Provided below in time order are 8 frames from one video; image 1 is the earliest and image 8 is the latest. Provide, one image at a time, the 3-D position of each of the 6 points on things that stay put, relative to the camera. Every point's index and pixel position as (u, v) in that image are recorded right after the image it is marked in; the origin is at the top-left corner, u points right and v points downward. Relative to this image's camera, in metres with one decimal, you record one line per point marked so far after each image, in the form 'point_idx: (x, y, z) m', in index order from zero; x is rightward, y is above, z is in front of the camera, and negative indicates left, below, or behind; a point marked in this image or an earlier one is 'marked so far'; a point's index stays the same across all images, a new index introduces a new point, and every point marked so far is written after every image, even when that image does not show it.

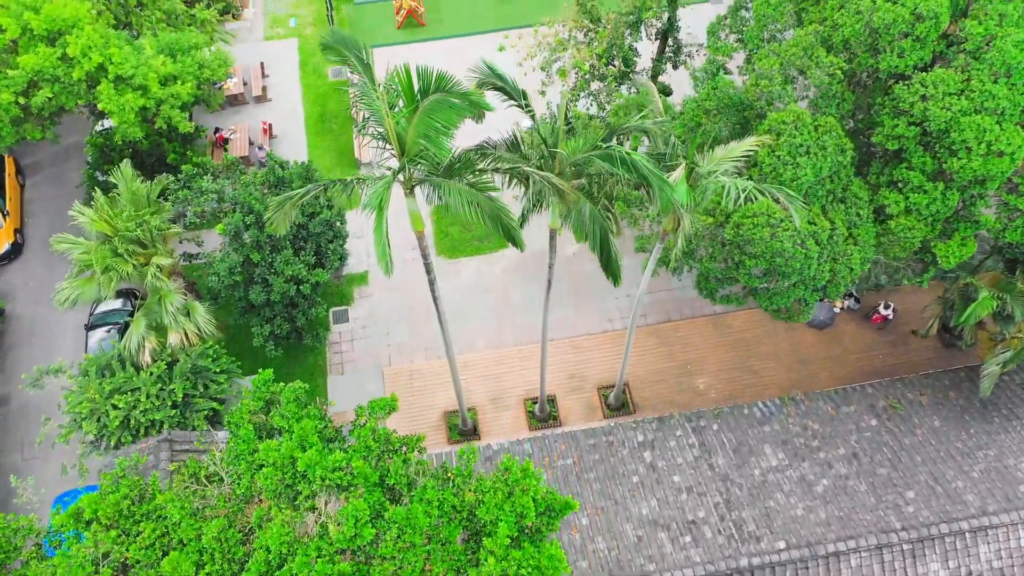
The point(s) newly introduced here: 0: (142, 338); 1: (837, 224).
0: (-8.8, -1.1, +16.2) m
1: (+6.3, +1.2, +13.2) m
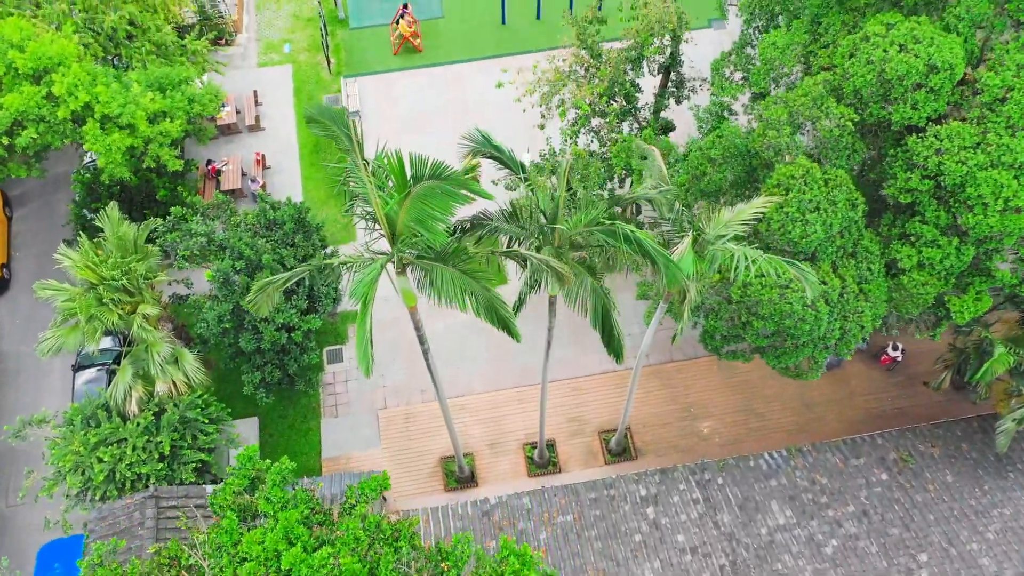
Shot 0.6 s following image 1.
0: (-8.8, -2.3, +15.7) m
1: (+6.3, +0.1, +12.7) m
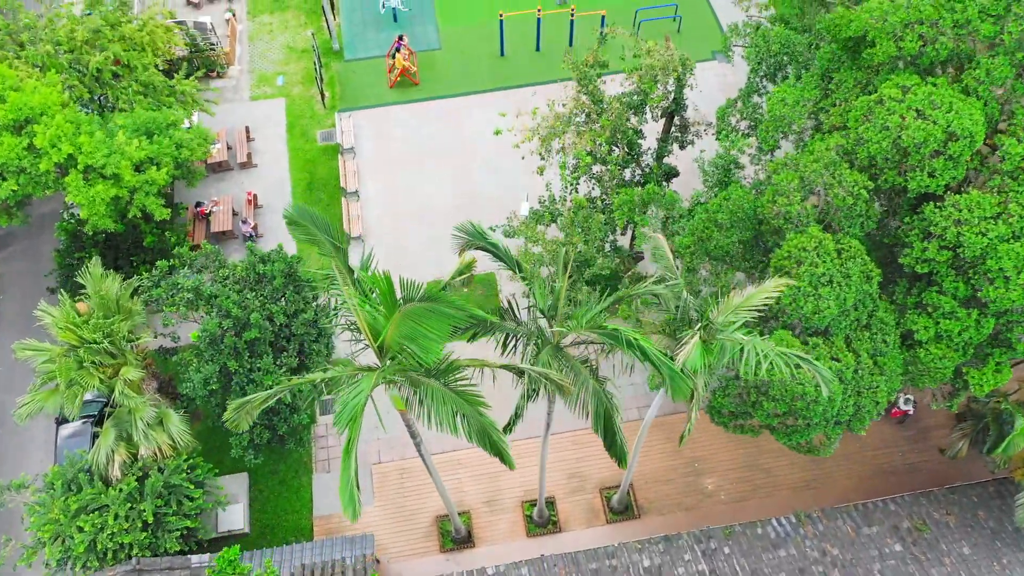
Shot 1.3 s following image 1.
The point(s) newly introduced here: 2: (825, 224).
0: (-8.9, -3.6, +15.1) m
1: (+6.2, -1.2, +12.1) m
2: (+5.8, +1.2, +12.6) m
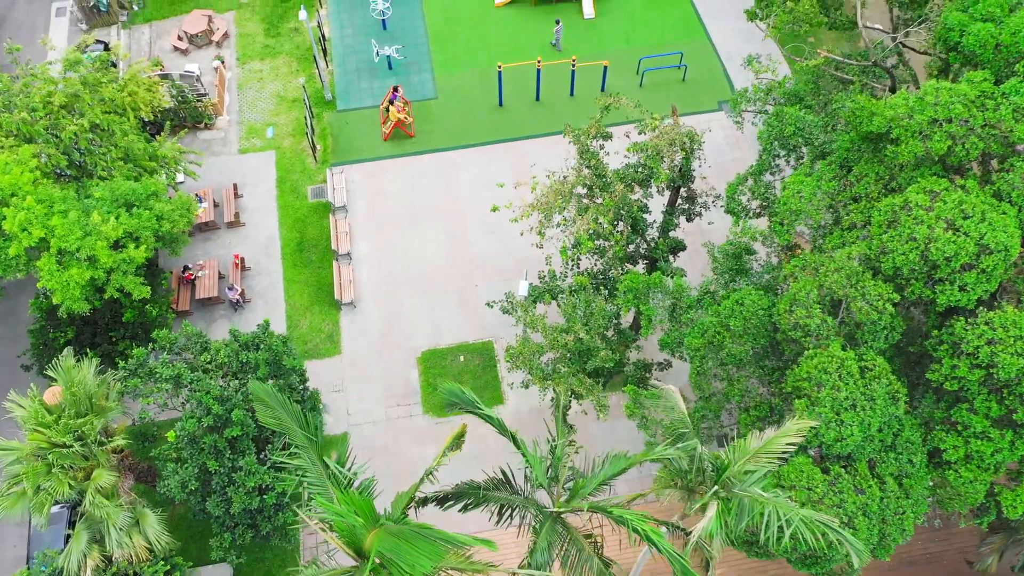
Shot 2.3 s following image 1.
0: (-8.9, -5.6, +14.2) m
1: (+6.2, -3.2, +11.2) m
2: (+5.8, -0.8, +11.7) m
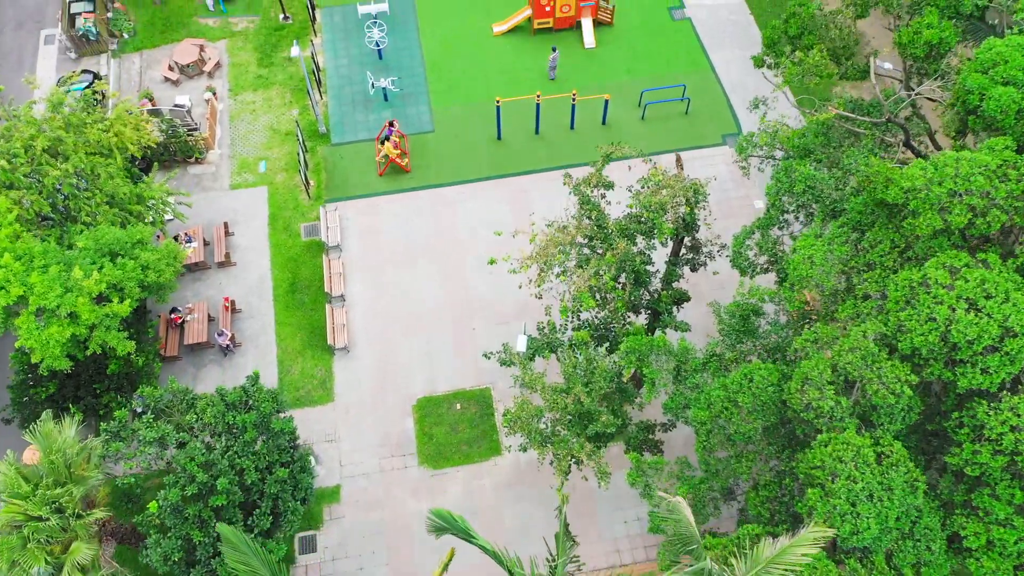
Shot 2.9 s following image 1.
0: (-9.0, -6.9, +13.6) m
1: (+6.1, -4.5, +10.6) m
2: (+5.7, -2.1, +11.1) m
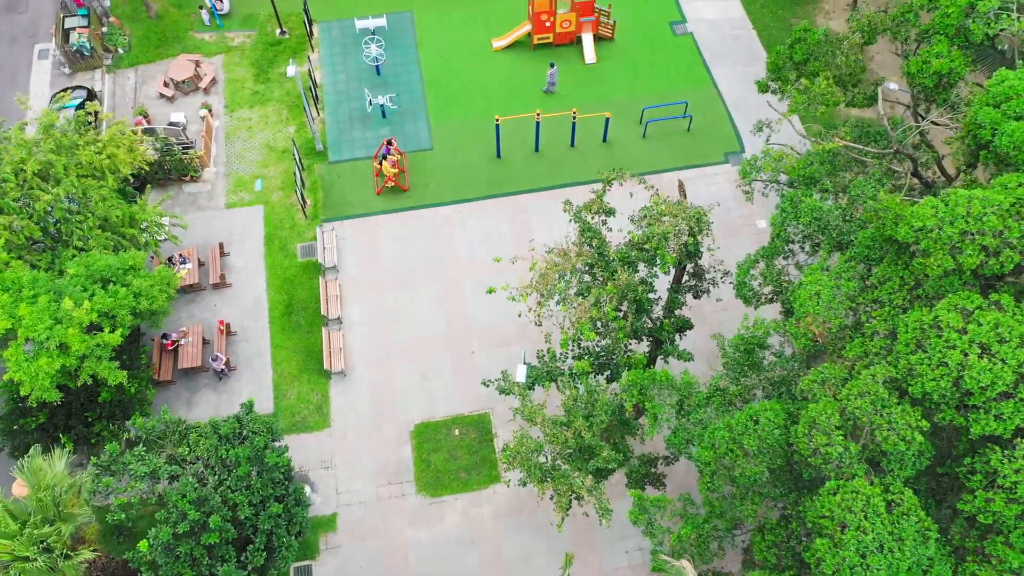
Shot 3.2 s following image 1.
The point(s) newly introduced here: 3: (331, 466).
0: (-9.0, -7.6, +13.2) m
1: (+6.1, -5.2, +10.3) m
2: (+5.7, -2.7, +10.8) m
3: (-4.9, -4.8, +18.6) m
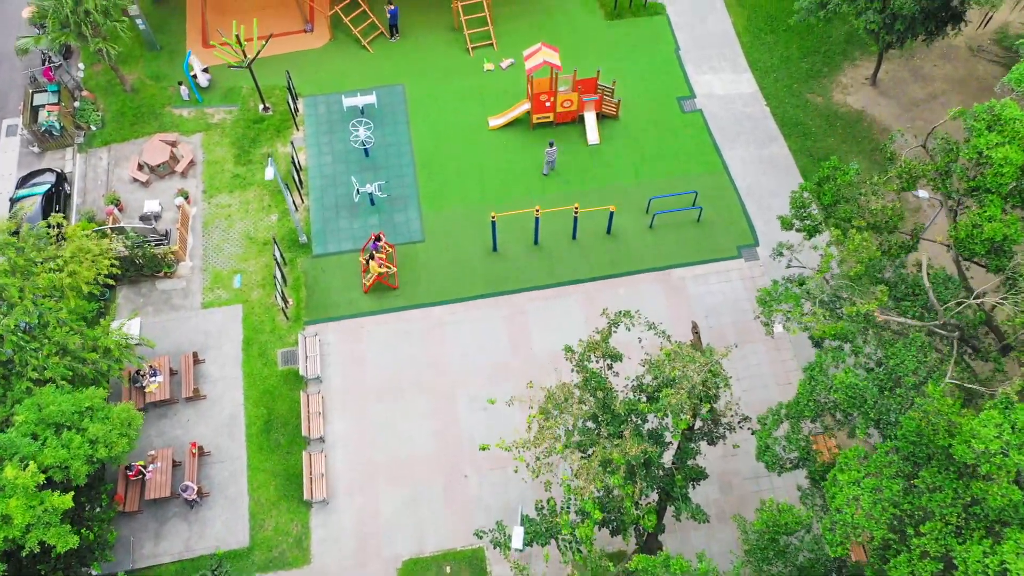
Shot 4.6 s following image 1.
0: (-9.1, -10.7, +11.7) m
1: (+6.0, -8.3, +8.7) m
2: (+5.6, -5.9, +9.3) m
3: (-5.0, -8.0, +17.0) m
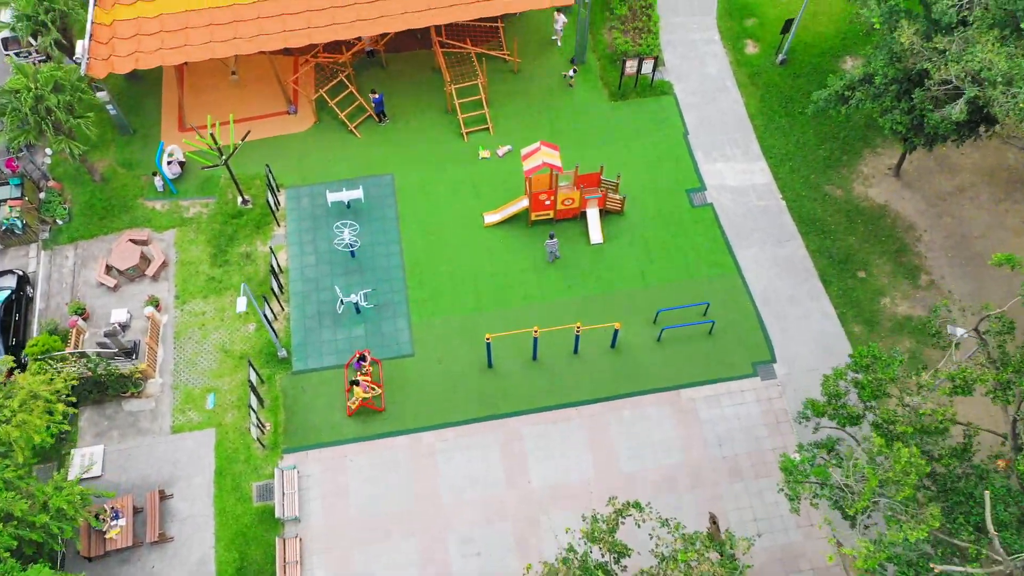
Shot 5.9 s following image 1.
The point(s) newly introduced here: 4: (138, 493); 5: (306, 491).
0: (-9.2, -14.1, +10.0) m
1: (+5.9, -11.7, +7.0) m
2: (+5.5, -9.3, +7.6) m
3: (-5.1, -11.5, +15.3) m
4: (-9.9, -5.5, +18.2) m
5: (-5.5, -5.4, +18.2) m
